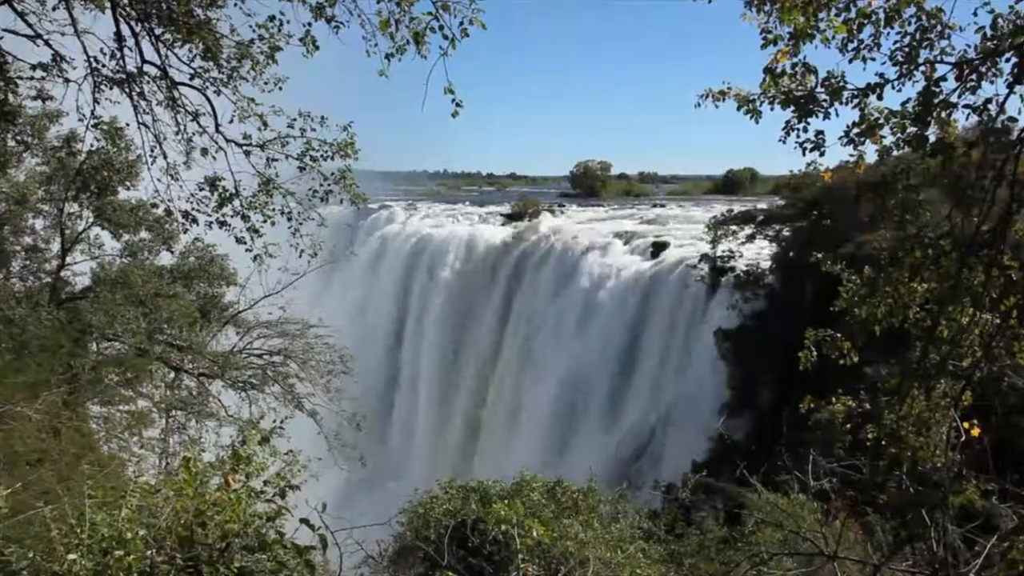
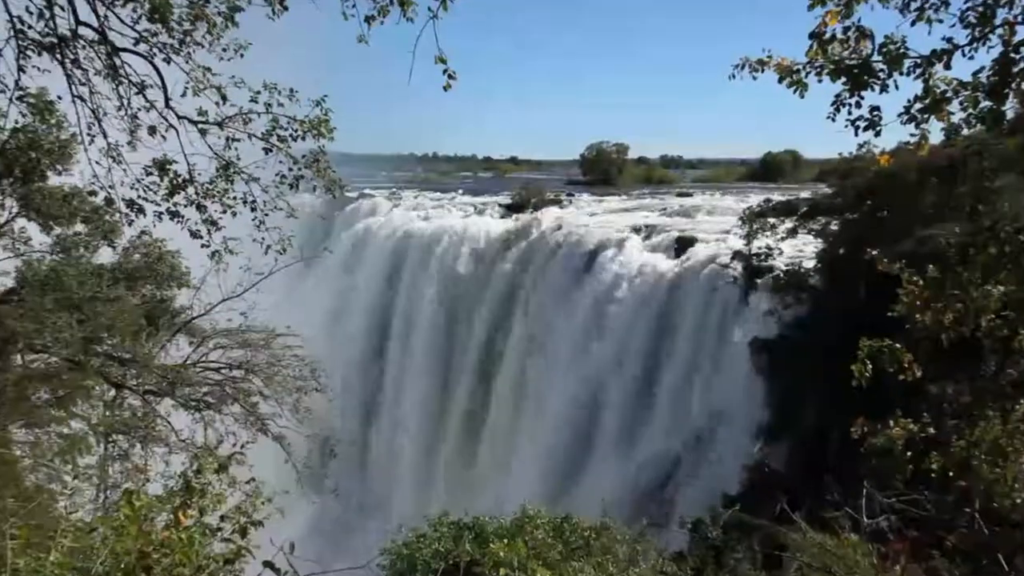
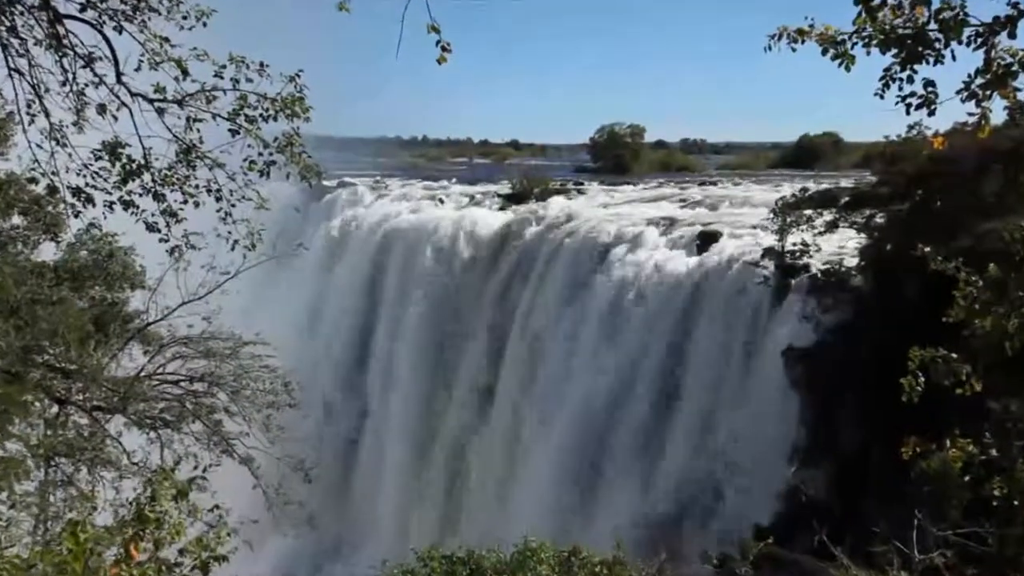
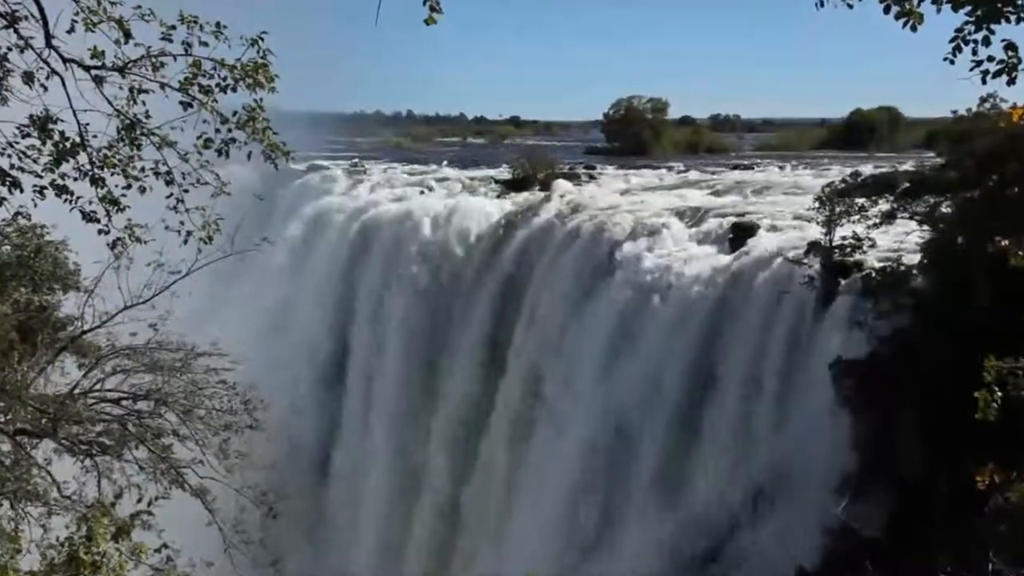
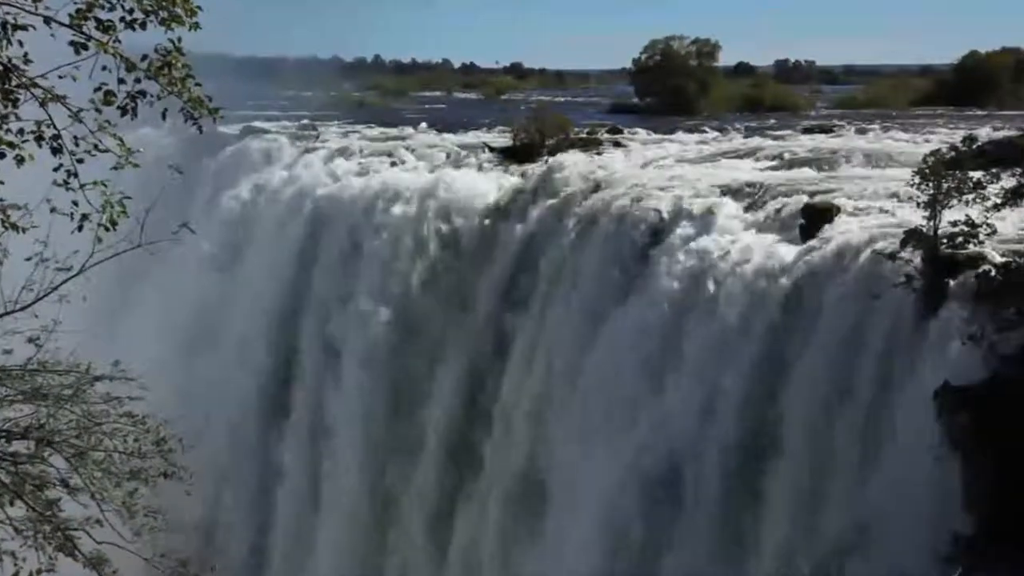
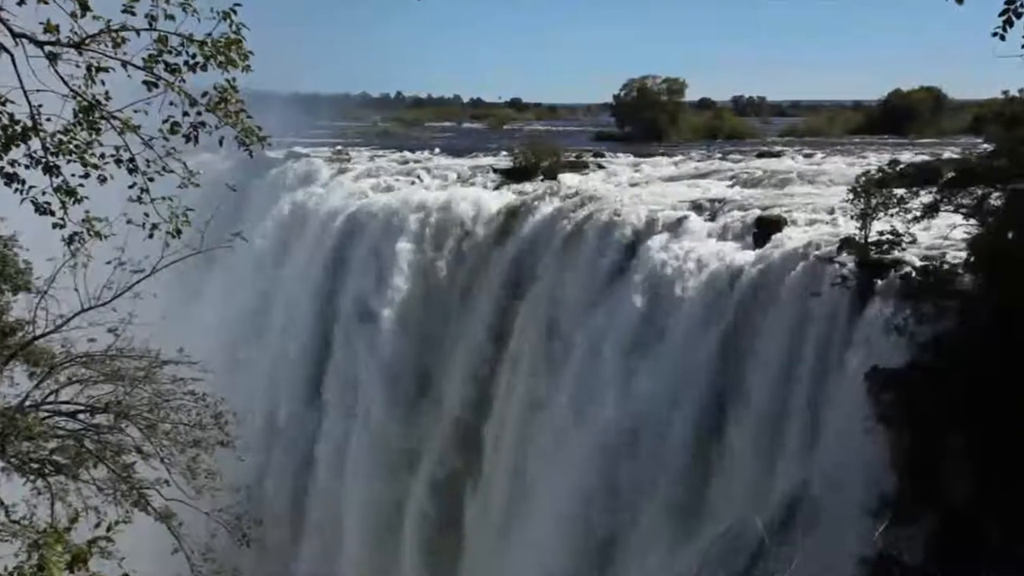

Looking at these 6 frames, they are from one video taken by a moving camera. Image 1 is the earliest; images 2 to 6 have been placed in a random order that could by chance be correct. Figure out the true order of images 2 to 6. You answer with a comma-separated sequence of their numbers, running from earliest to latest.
2, 3, 4, 6, 5
